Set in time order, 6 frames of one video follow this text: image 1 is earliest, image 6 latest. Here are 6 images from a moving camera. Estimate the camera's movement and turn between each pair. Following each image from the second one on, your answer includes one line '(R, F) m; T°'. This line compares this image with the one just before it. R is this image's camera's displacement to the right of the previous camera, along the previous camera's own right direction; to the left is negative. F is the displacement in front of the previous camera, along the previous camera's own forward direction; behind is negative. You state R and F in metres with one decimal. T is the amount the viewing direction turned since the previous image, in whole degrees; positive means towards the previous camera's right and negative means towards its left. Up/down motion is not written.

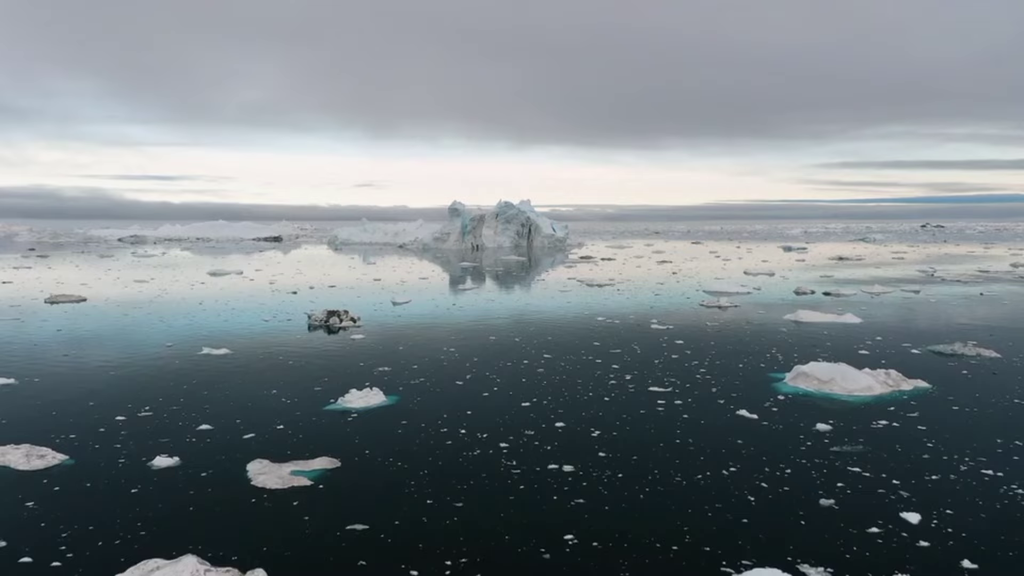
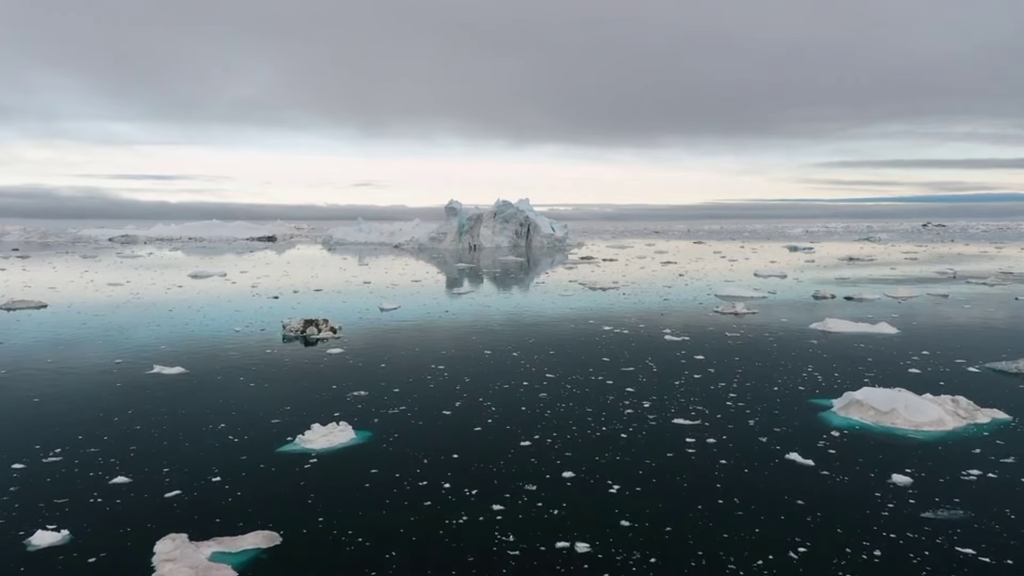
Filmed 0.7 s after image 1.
(0.0, +2.0) m; 0°
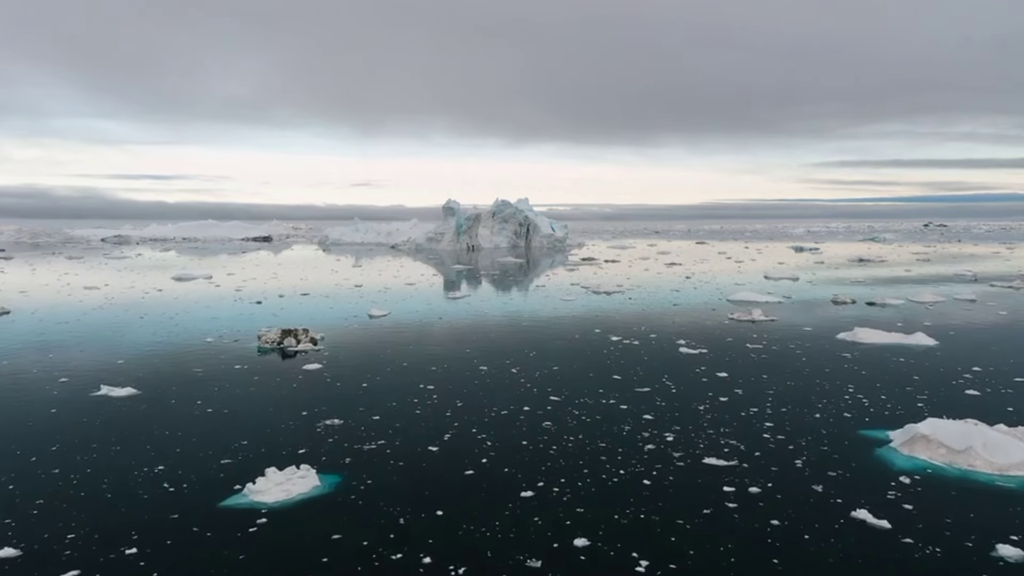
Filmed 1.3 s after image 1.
(0.0, +1.7) m; 0°
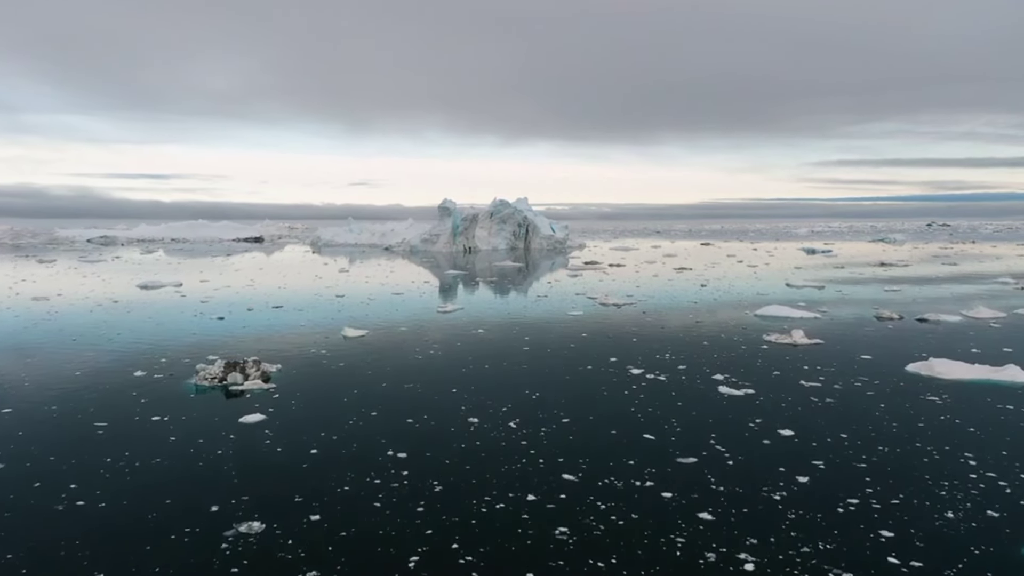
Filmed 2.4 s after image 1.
(0.0, +3.2) m; 0°
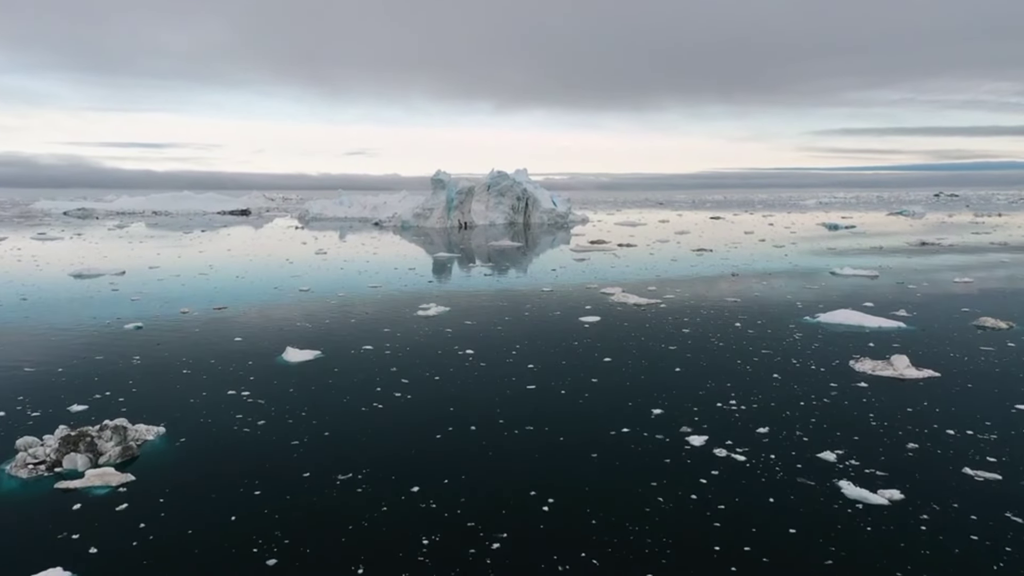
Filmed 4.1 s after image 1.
(0.0, +4.9) m; 0°
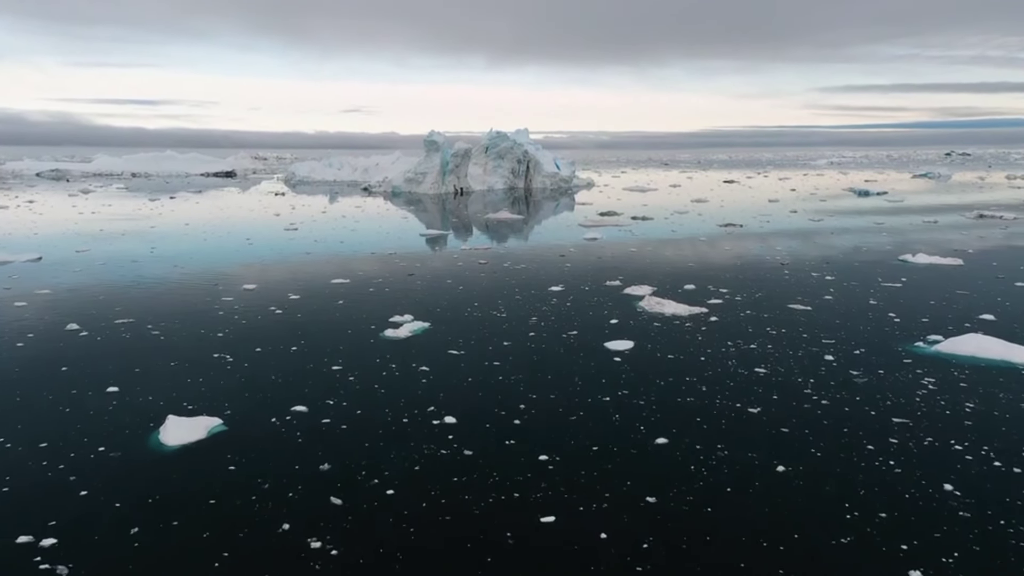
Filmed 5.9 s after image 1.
(0.0, +5.2) m; 0°
